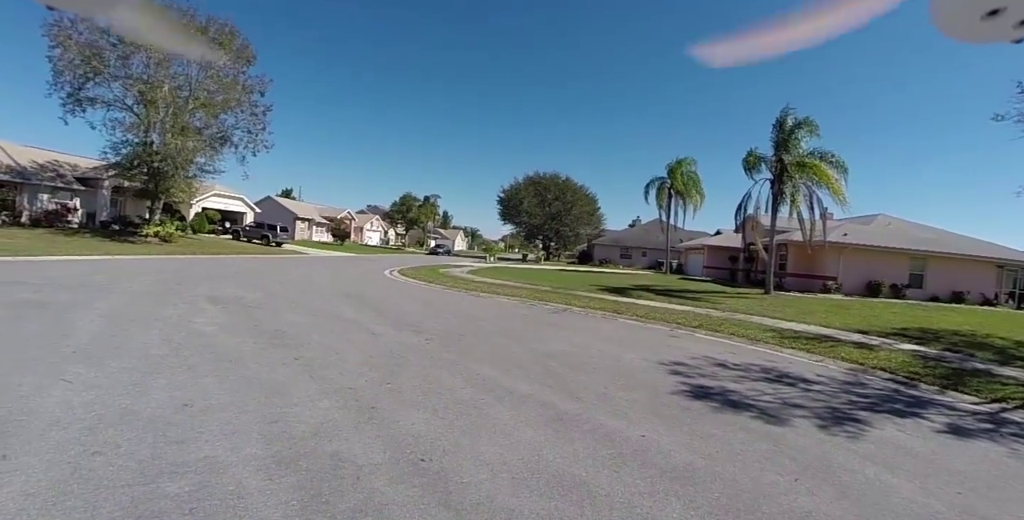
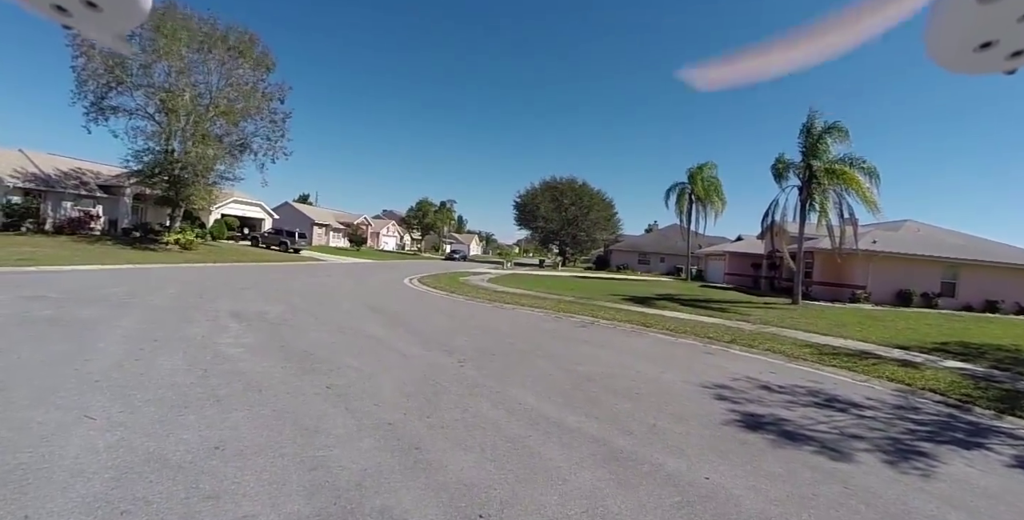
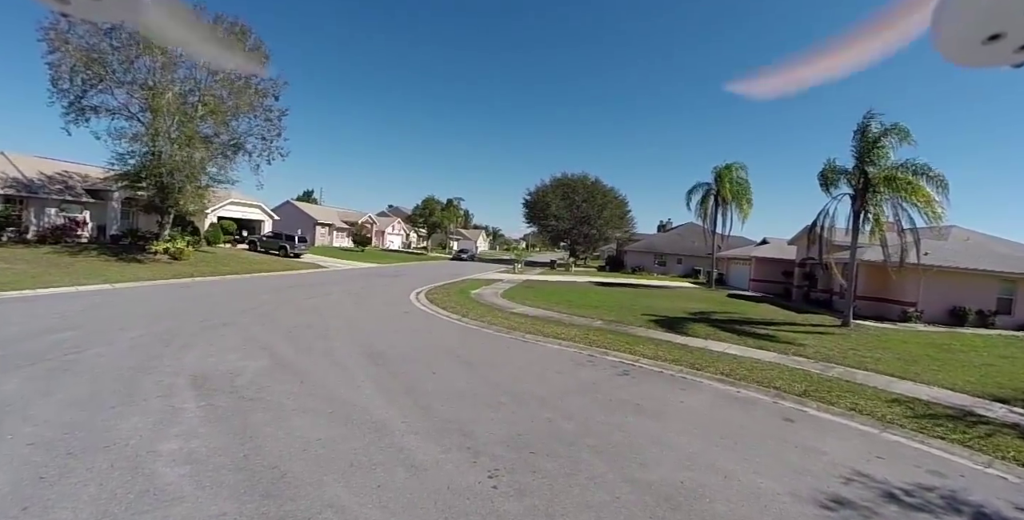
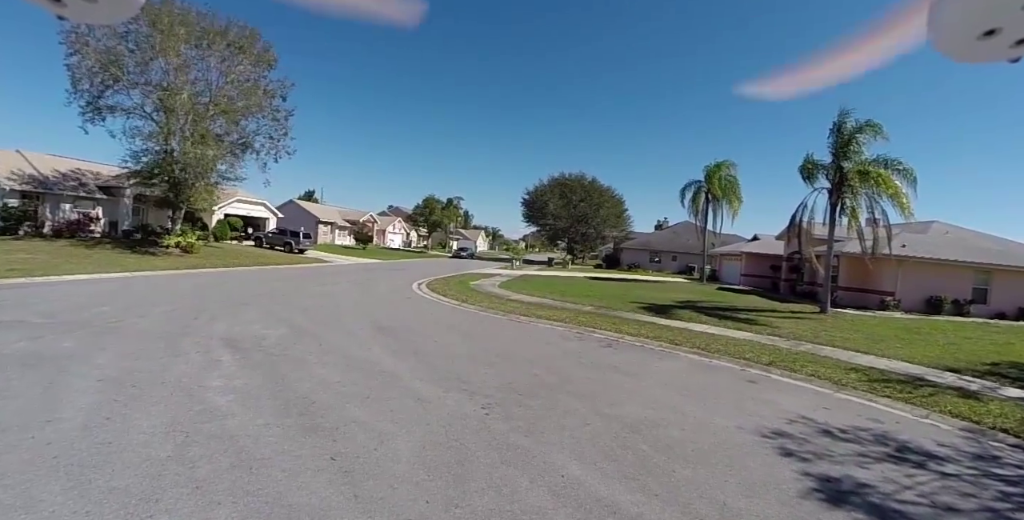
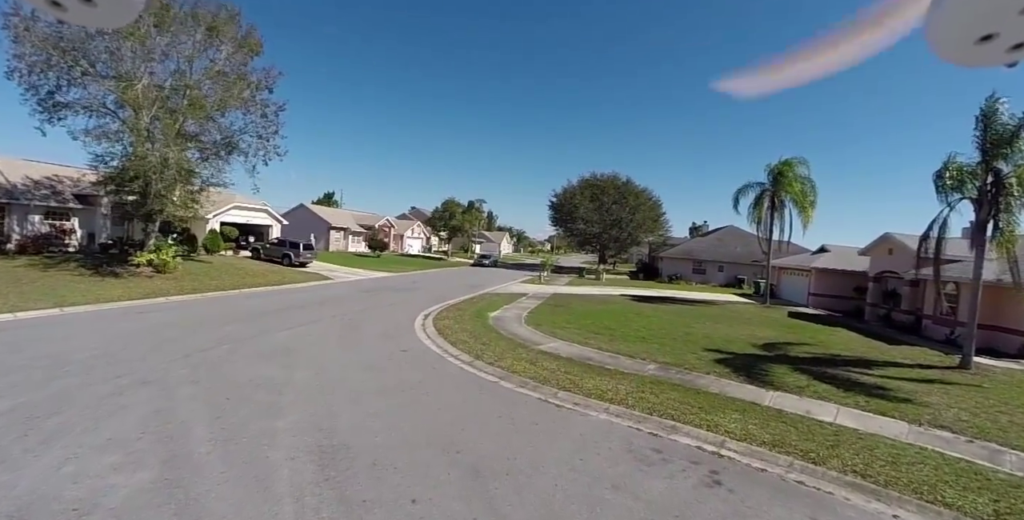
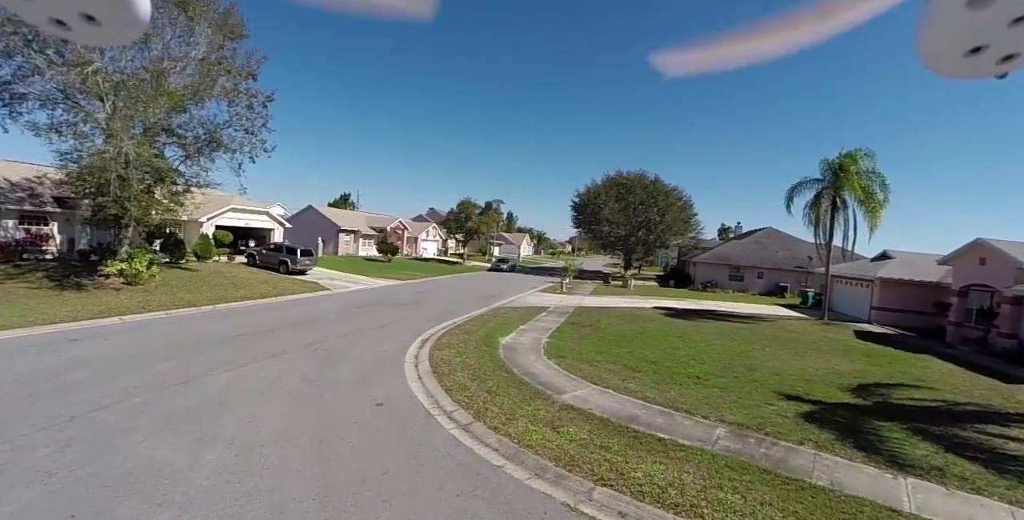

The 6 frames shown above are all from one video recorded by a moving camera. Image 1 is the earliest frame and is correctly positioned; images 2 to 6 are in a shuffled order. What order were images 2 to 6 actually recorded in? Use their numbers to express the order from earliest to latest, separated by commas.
2, 4, 3, 5, 6
